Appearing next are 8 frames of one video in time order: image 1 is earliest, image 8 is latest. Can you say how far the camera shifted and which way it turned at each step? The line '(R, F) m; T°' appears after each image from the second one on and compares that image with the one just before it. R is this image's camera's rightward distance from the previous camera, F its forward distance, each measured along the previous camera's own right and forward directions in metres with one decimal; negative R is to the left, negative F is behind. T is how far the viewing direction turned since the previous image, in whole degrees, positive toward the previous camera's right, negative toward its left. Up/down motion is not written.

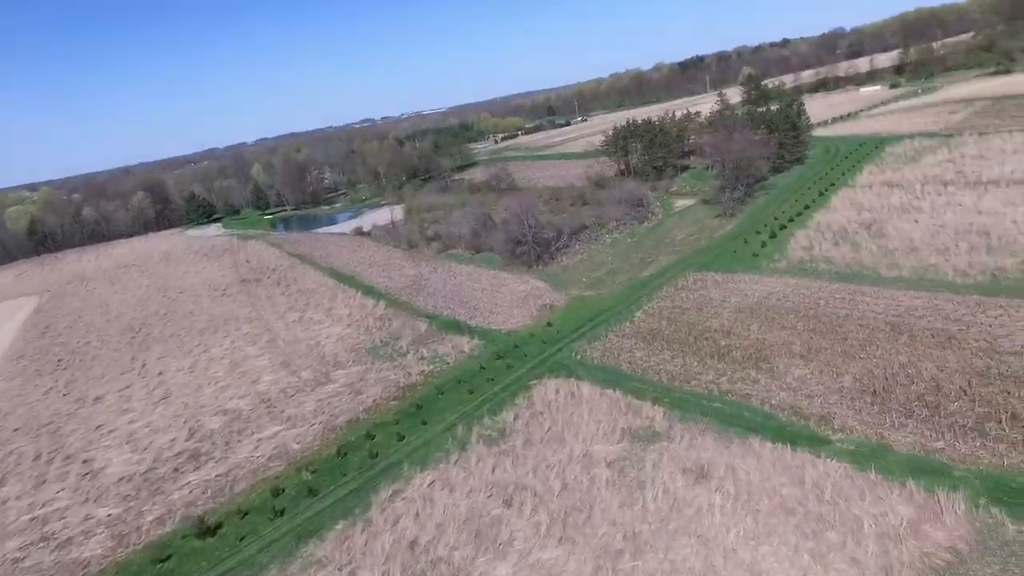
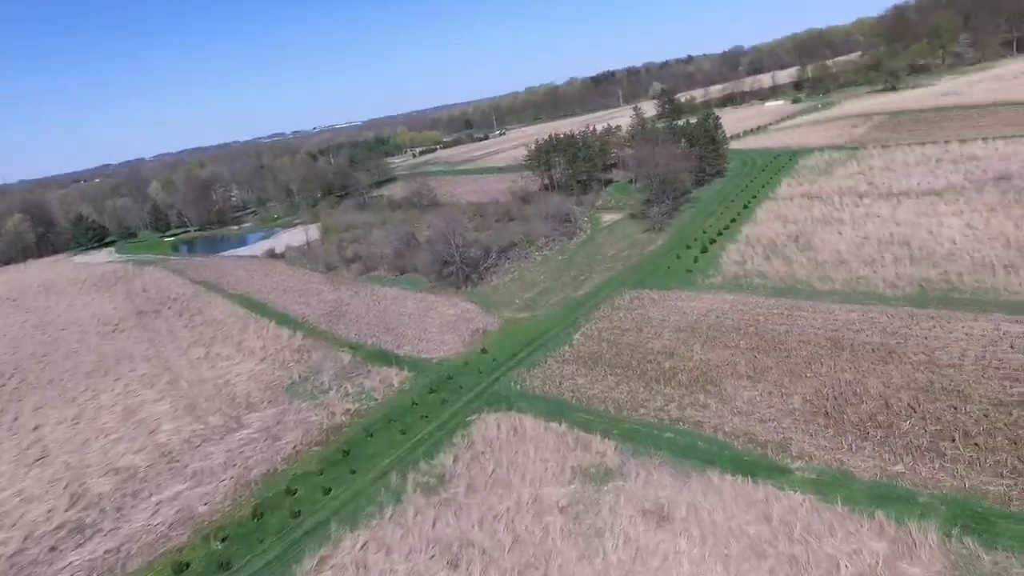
(-0.4, +1.6) m; +7°
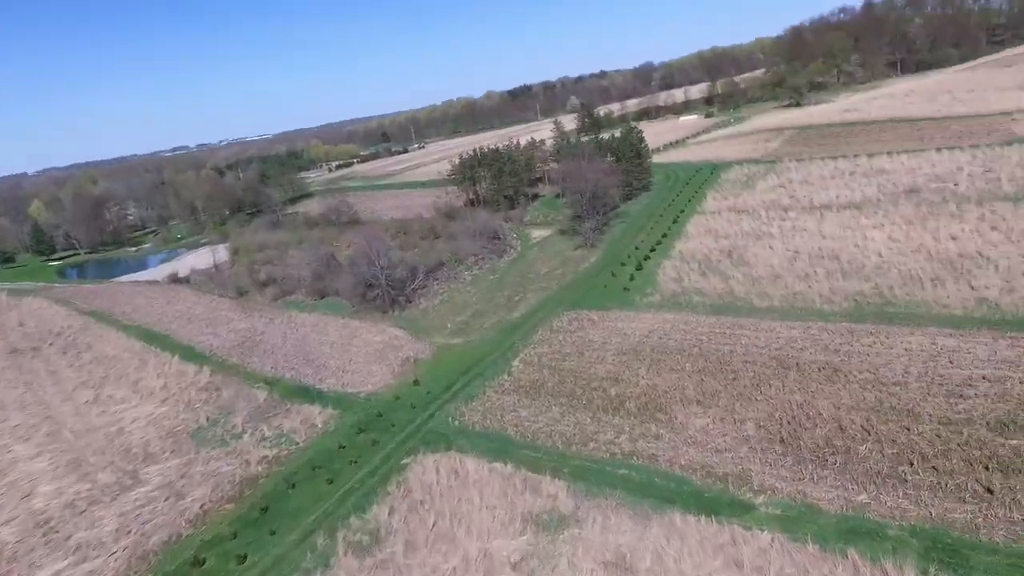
(-0.4, +1.5) m; +7°
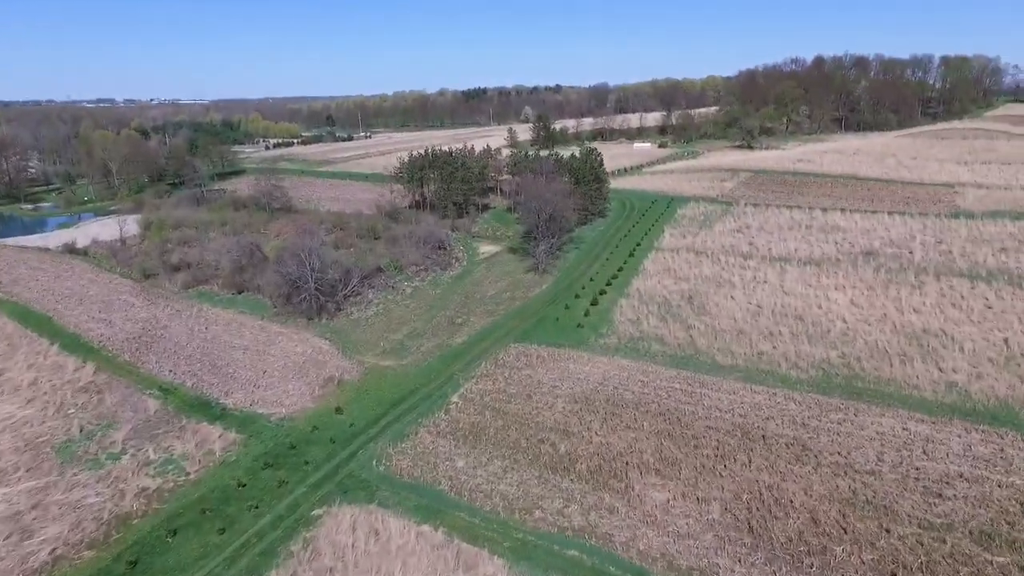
(-0.7, +2.4) m; +6°
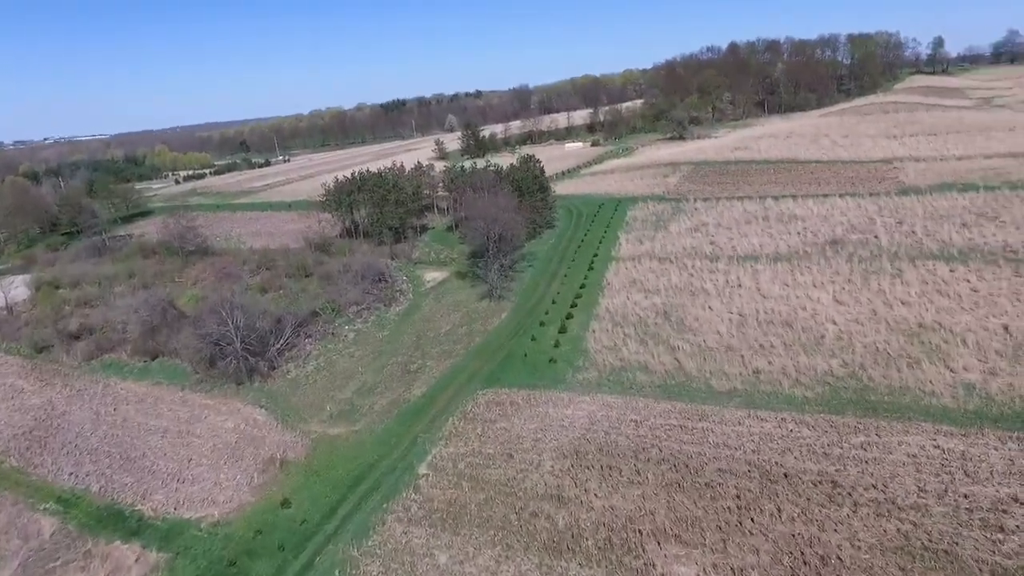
(-0.6, +2.9) m; +6°
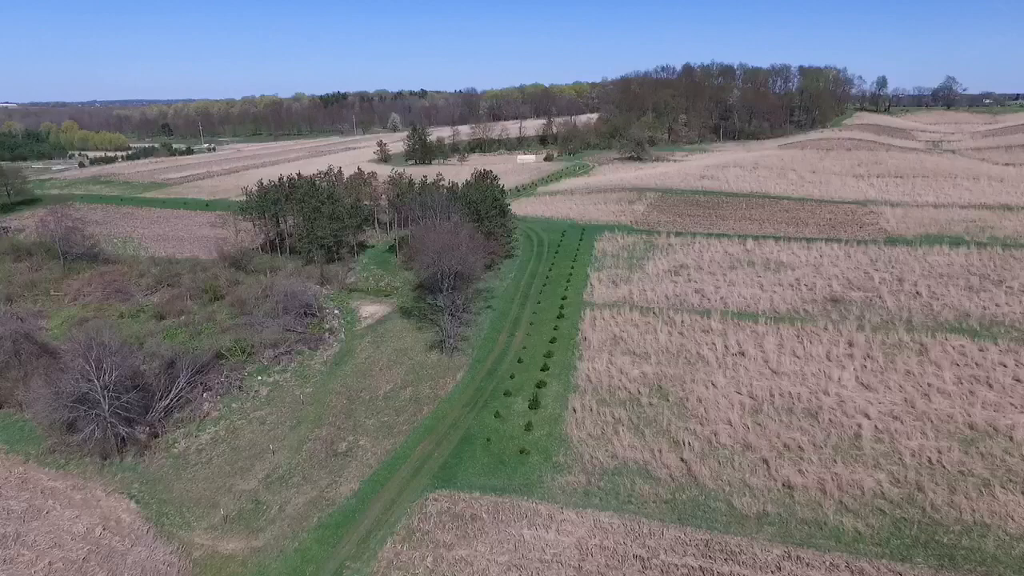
(-1.0, +5.0) m; +6°
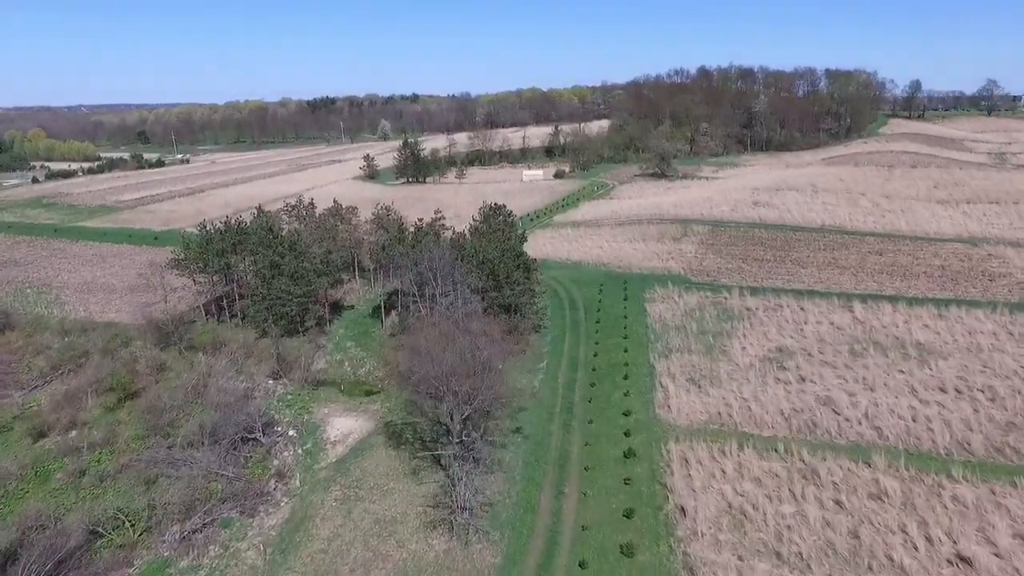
(-1.4, +9.1) m; +1°
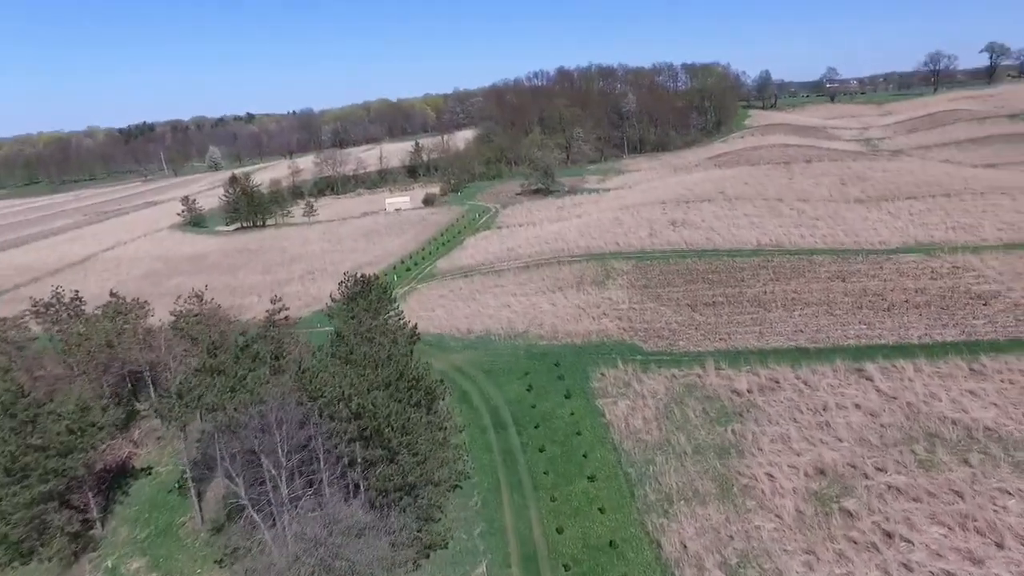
(-0.3, +9.1) m; +12°
